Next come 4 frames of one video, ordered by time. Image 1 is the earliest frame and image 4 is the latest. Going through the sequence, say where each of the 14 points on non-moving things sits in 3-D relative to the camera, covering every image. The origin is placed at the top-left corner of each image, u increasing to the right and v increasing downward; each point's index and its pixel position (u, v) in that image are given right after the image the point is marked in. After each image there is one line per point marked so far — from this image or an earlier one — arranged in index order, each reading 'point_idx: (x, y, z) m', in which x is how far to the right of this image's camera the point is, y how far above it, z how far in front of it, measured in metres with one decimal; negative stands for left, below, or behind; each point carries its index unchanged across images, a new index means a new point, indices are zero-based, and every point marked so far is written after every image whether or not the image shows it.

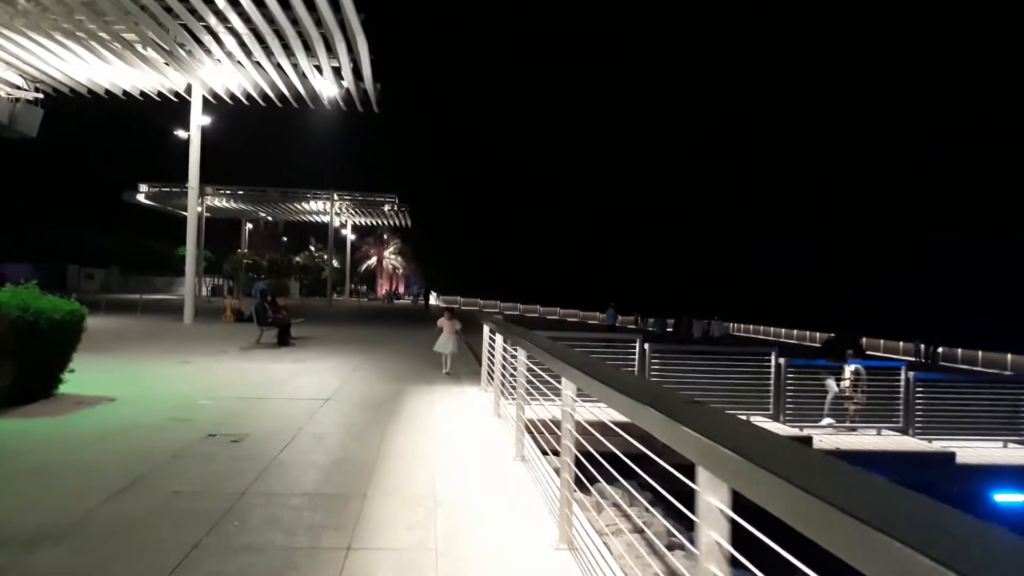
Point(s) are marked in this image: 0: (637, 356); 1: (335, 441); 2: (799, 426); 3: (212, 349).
0: (+1.7, -0.9, +11.9) m
1: (-1.6, -1.4, +7.7) m
2: (+4.1, -1.9, +12.2) m
3: (-6.3, -1.3, +17.8) m
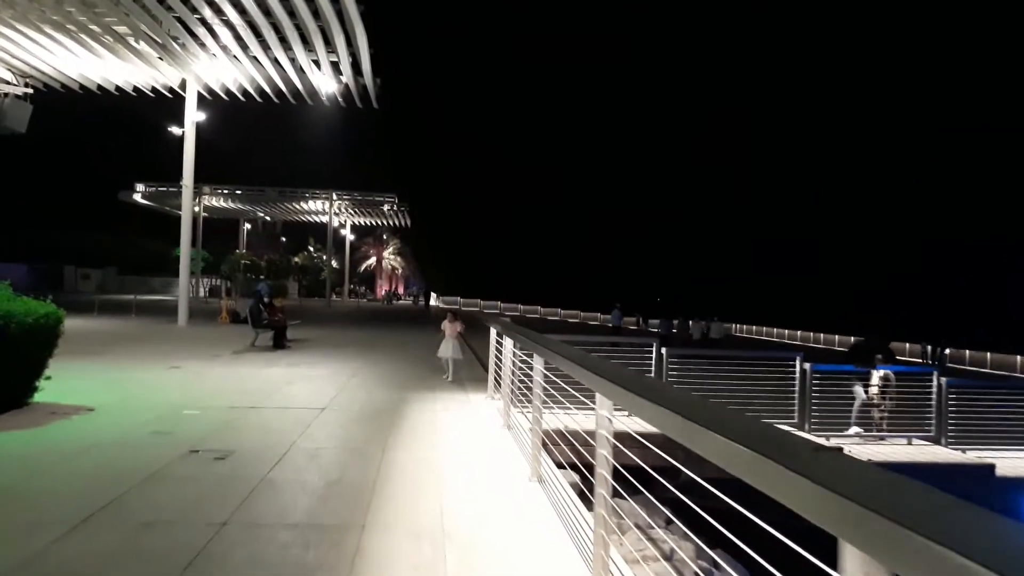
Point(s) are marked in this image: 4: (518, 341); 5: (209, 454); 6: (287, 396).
0: (+1.8, -1.0, +11.1) m
1: (-1.5, -1.4, +7.0) m
2: (+4.2, -1.9, +11.4) m
3: (-6.2, -1.3, +17.1) m
4: (+0.1, -0.6, +9.7) m
5: (-2.5, -1.3, +6.9) m
6: (-2.8, -1.4, +10.6) m
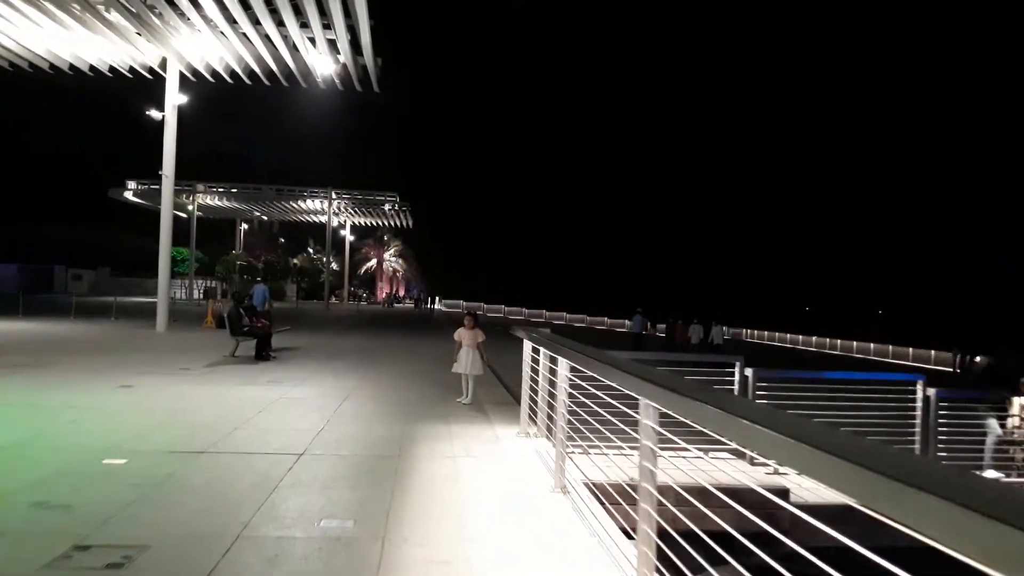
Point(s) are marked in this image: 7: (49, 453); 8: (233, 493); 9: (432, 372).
0: (+2.2, -1.0, +8.5) m
1: (-1.1, -1.4, +4.4) m
2: (+4.6, -2.0, +8.8) m
3: (-5.8, -1.3, +14.5) m
4: (+0.5, -0.6, +7.1) m
5: (-2.1, -1.3, +4.3) m
6: (-2.4, -1.4, +8.0) m
7: (-3.8, -1.3, +6.9) m
8: (-2.0, -1.4, +5.8) m
9: (-1.3, -1.4, +13.9) m
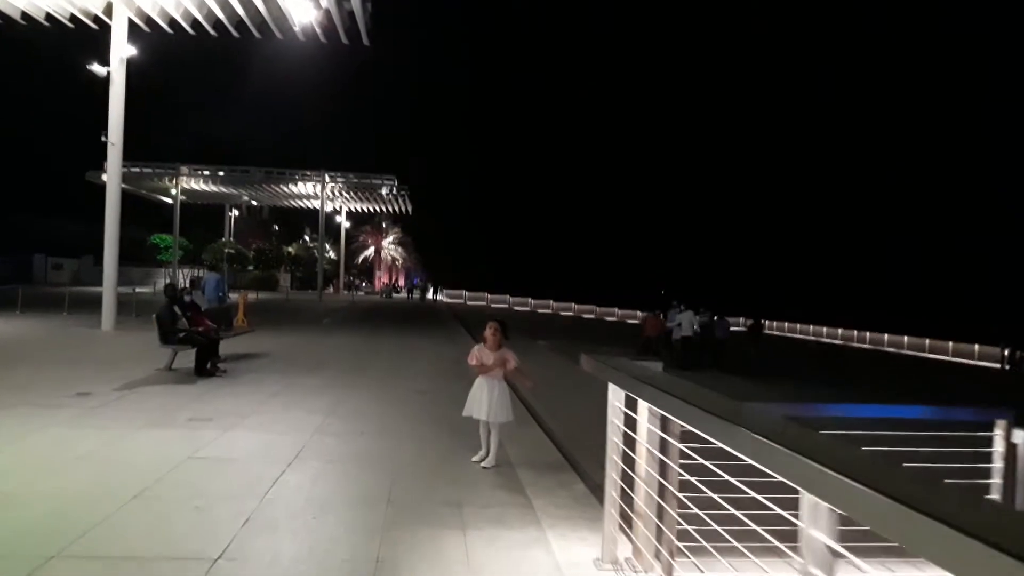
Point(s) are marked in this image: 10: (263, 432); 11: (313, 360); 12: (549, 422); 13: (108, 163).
0: (+2.6, -0.9, +4.5) m
1: (-0.7, -1.4, +0.4) m
2: (+5.0, -1.9, +4.8) m
3: (-5.4, -1.2, +10.5) m
4: (+0.9, -0.6, +3.1) m
5: (-1.7, -1.4, +0.3) m
6: (-2.0, -1.3, +4.0) m
7: (-3.4, -1.3, +2.9) m
8: (-1.6, -1.4, +1.8) m
9: (-0.9, -1.3, +10.0) m
10: (-2.3, -1.3, +7.9) m
11: (-3.4, -1.2, +14.7) m
12: (+0.3, -1.2, +8.5) m
13: (-9.3, +2.9, +19.7) m
